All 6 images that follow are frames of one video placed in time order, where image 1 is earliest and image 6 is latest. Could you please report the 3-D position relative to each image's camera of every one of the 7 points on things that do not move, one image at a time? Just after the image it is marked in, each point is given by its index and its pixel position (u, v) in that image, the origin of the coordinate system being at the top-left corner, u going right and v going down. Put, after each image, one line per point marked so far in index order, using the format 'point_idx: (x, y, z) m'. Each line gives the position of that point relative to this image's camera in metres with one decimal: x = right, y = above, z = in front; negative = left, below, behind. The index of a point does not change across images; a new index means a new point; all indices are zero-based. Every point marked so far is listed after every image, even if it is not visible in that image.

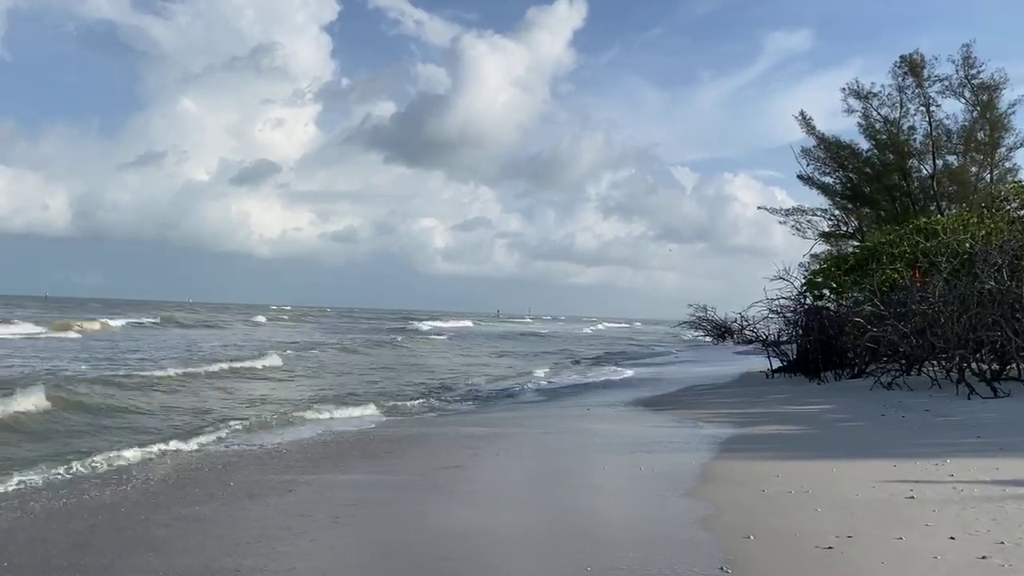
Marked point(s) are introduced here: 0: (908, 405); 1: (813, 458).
0: (+4.7, -1.4, +8.9) m
1: (+2.4, -1.4, +6.0) m
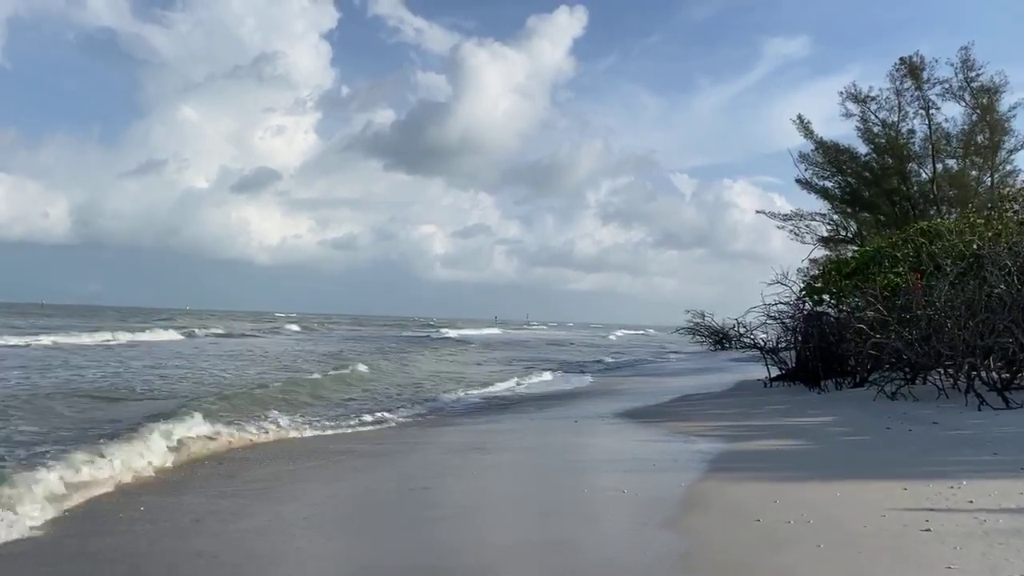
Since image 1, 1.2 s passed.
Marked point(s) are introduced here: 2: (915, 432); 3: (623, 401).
0: (+4.5, -1.5, +8.4) m
1: (+2.2, -1.4, +5.5) m
2: (+3.9, -1.4, +7.2) m
3: (+1.9, -2.0, +13.1) m
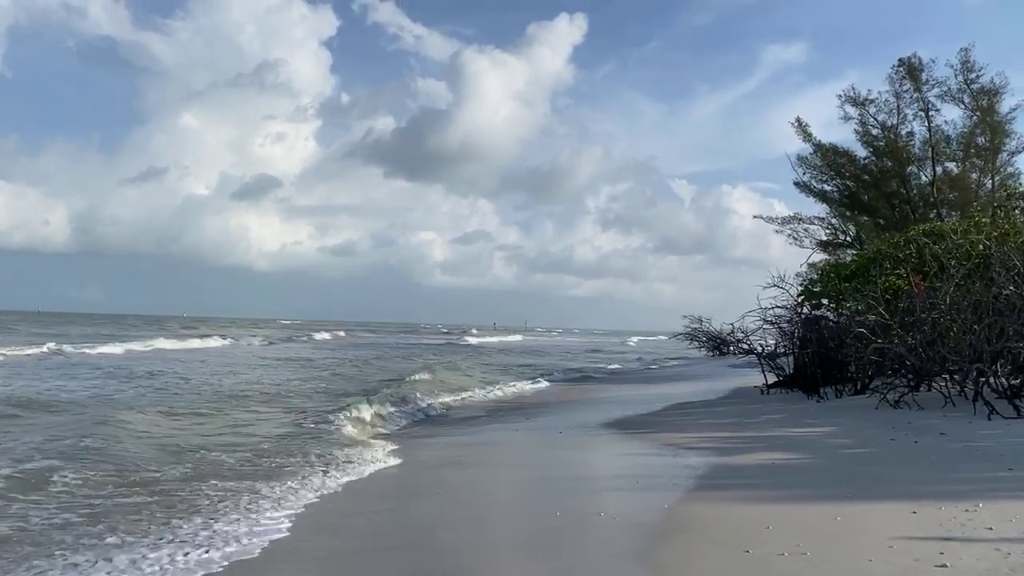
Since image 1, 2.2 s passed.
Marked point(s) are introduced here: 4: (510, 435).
0: (+4.3, -1.5, +8.0) m
1: (+2.0, -1.4, +5.1) m
2: (+3.7, -1.4, +6.7) m
3: (+1.7, -2.1, +12.6) m
4: (0.0, -2.1, +10.4) m
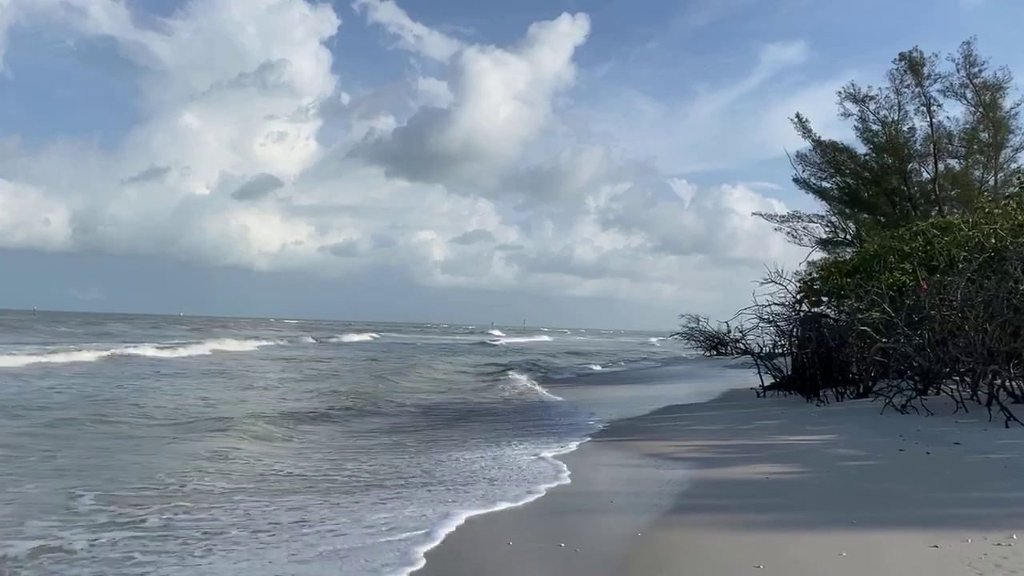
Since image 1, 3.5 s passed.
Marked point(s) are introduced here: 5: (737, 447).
0: (+4.1, -1.4, +7.4) m
1: (+1.7, -1.4, +4.4) m
2: (+3.4, -1.4, +6.1) m
3: (+1.5, -2.0, +12.0) m
4: (-0.3, -2.0, +9.8) m
5: (+2.3, -1.6, +7.8) m
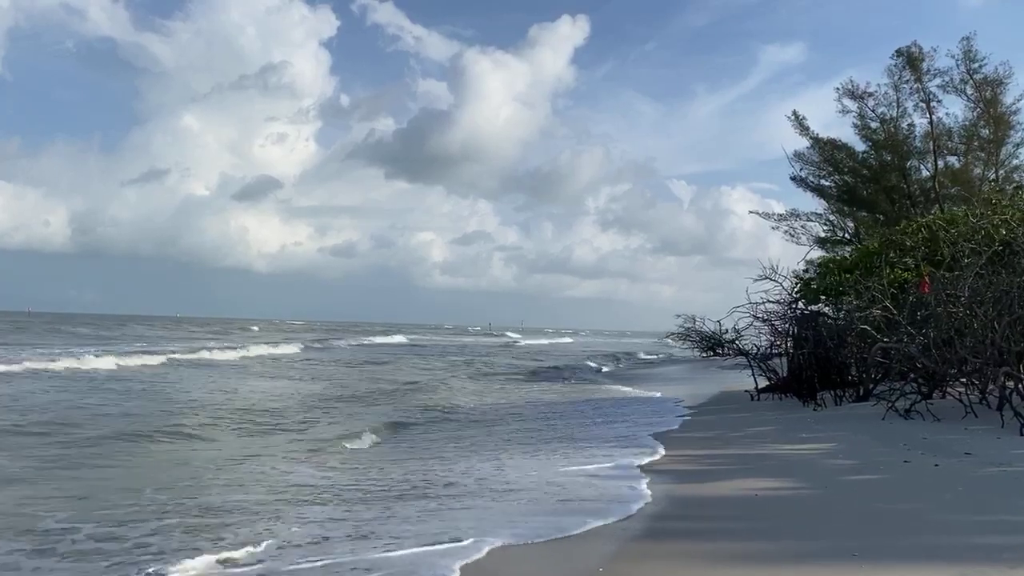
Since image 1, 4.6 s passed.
0: (+3.8, -1.4, +6.8) m
1: (+1.5, -1.3, +3.9) m
2: (+3.2, -1.3, +5.6) m
3: (+1.2, -2.0, +11.5) m
4: (-0.6, -2.0, +9.2) m
5: (+2.1, -1.6, +7.3) m
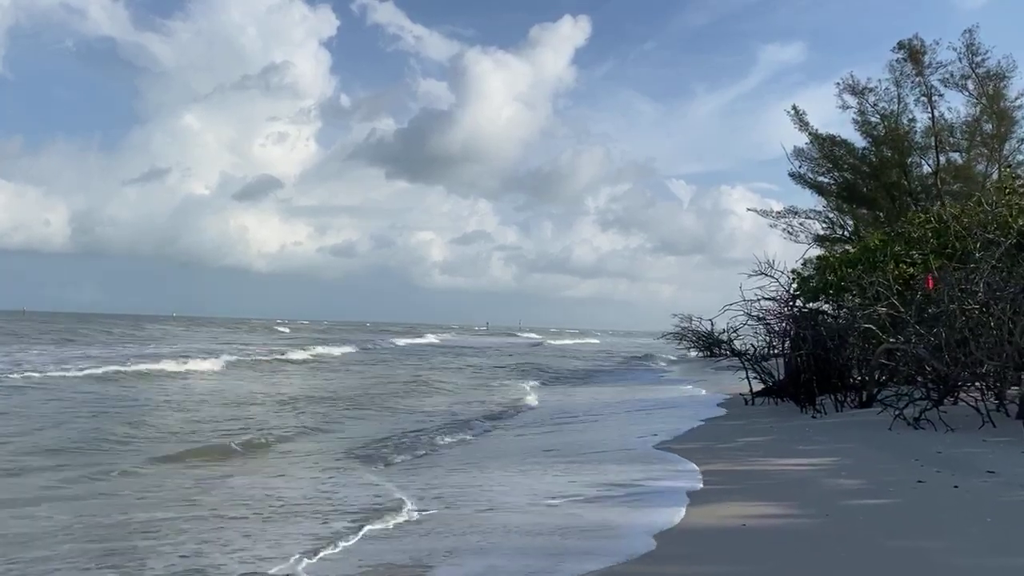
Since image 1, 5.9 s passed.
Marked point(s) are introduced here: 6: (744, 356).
0: (+3.5, -1.4, +6.1) m
1: (+1.2, -1.3, +3.2) m
2: (+2.9, -1.3, +4.9) m
3: (+0.9, -1.9, +10.8) m
4: (-0.8, -2.0, +8.5) m
5: (+1.8, -1.6, +6.6) m
6: (+4.3, -1.2, +13.7) m
